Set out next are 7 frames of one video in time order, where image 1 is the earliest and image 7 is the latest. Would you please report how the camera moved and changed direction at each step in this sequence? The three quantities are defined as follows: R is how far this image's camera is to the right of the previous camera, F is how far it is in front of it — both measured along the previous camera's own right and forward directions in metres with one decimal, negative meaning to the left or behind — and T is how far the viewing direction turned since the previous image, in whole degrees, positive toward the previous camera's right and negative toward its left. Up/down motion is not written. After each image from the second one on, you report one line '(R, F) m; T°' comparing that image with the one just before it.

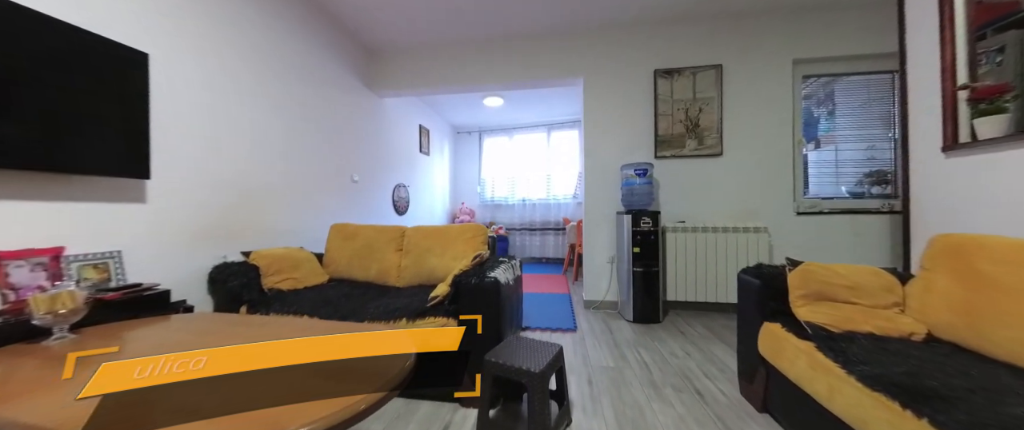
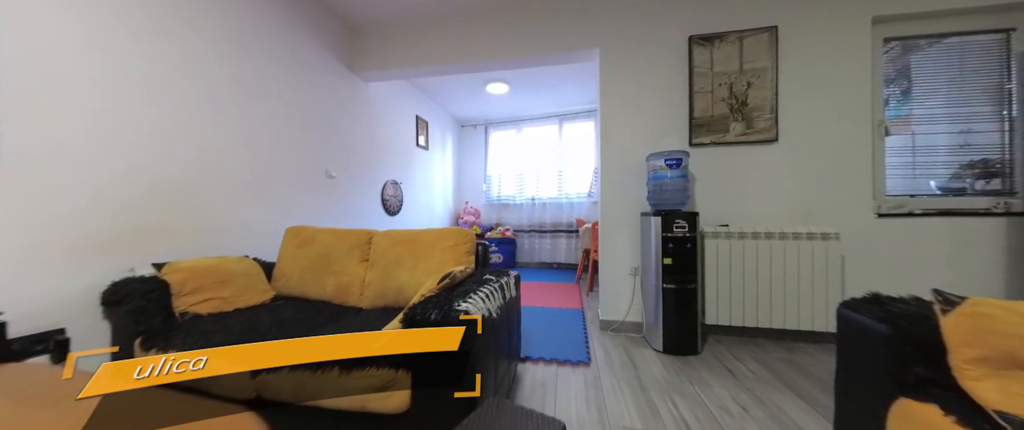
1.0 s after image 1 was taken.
(+0.1, +0.4) m; -3°
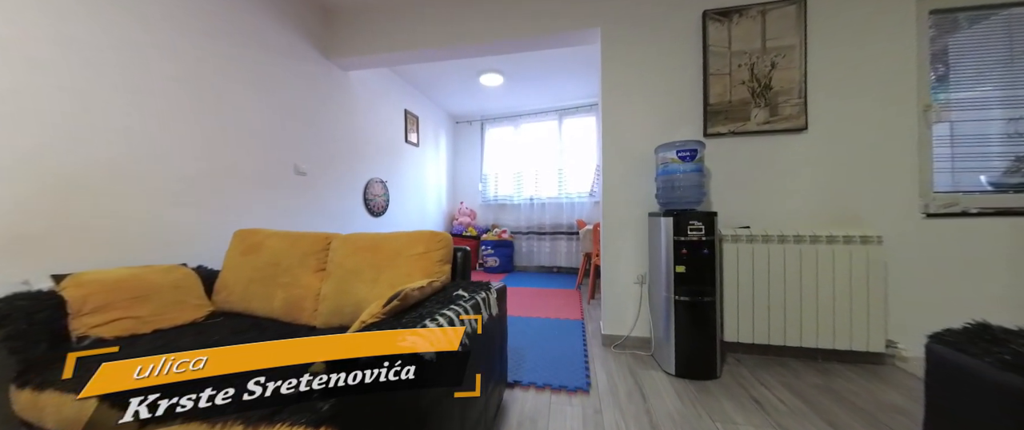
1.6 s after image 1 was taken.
(+0.1, +0.2) m; -1°
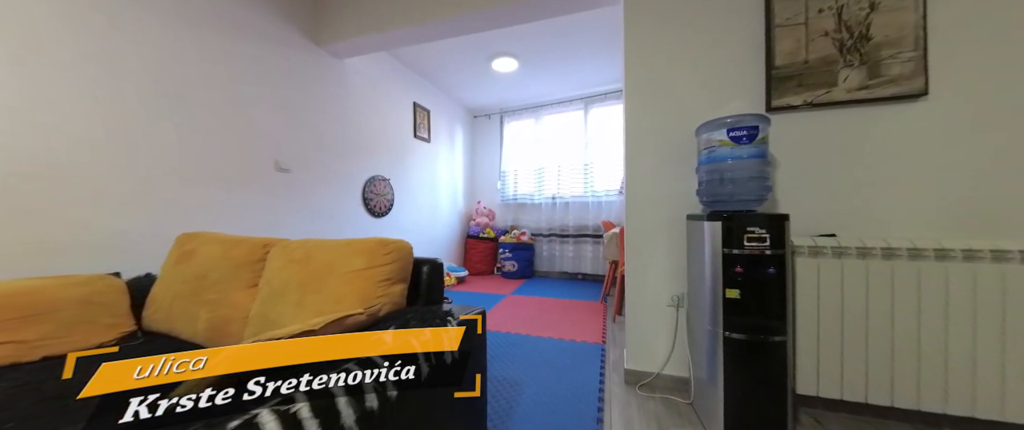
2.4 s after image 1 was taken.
(+0.2, +0.3) m; -6°
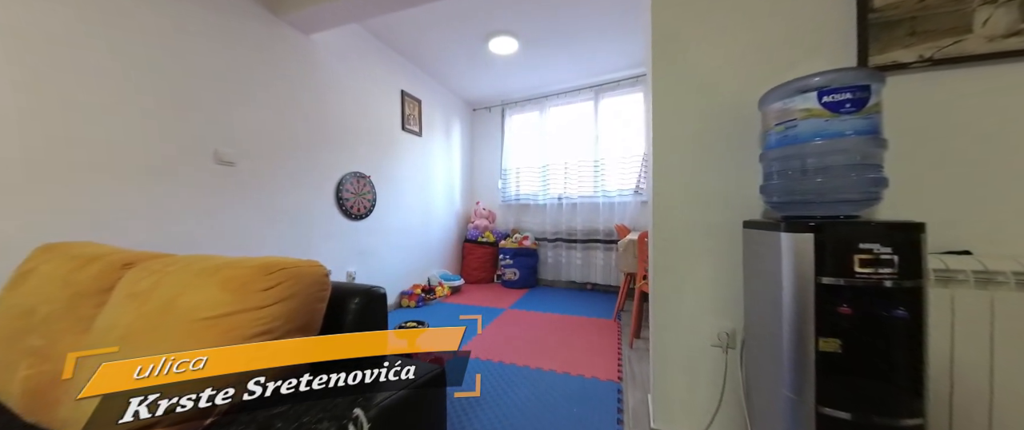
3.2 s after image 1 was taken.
(+0.1, +0.4) m; -2°
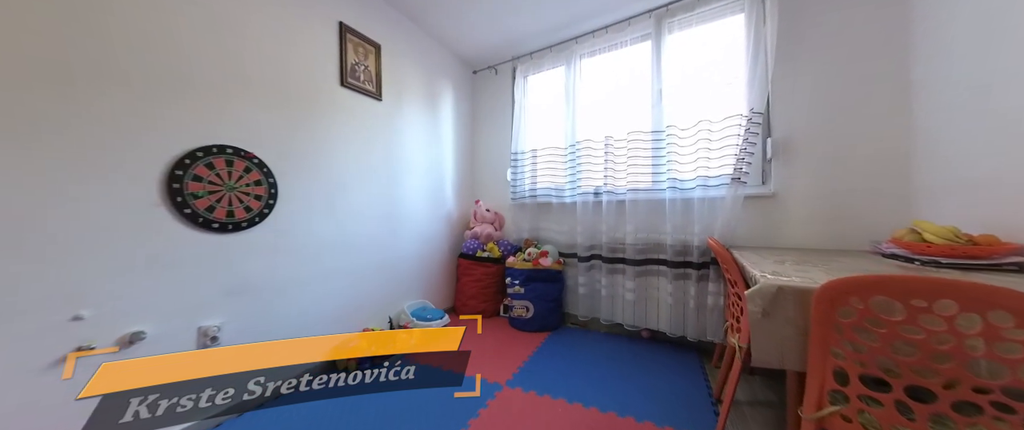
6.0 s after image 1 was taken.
(+0.2, +1.1) m; -6°
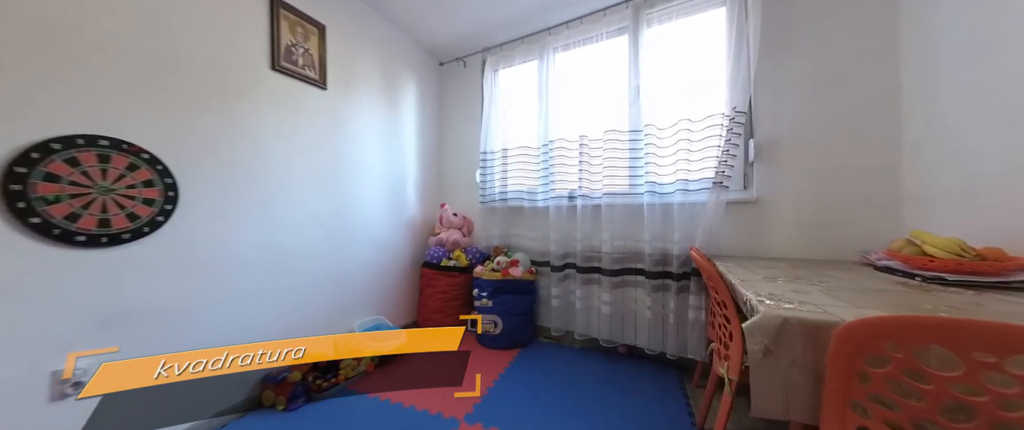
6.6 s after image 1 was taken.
(+0.1, +0.2) m; +4°
